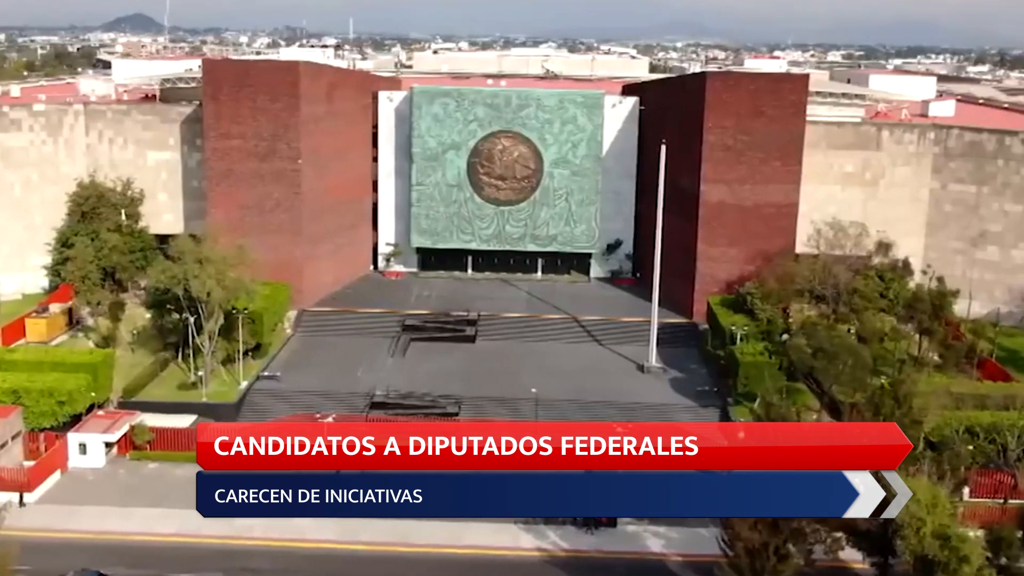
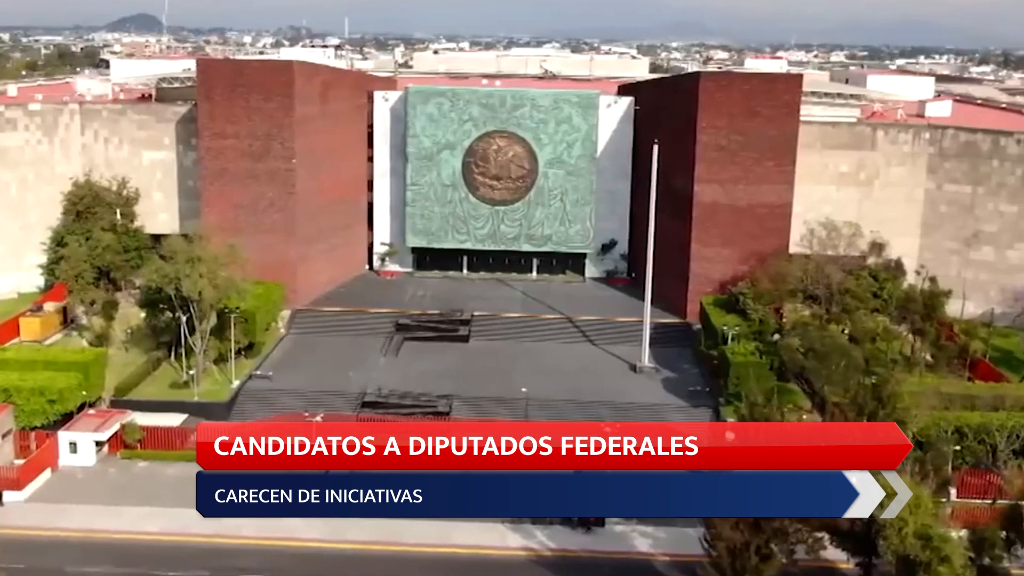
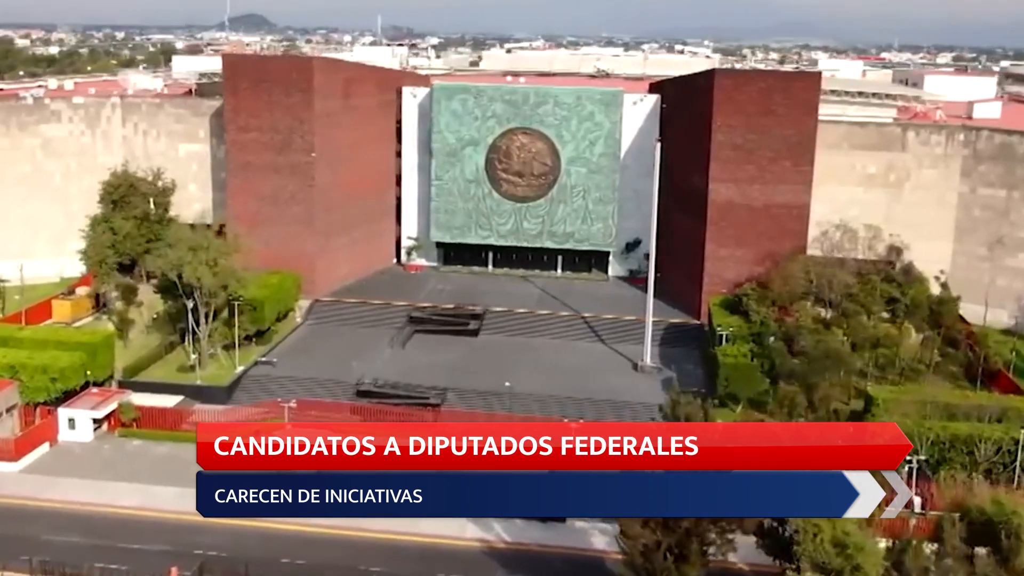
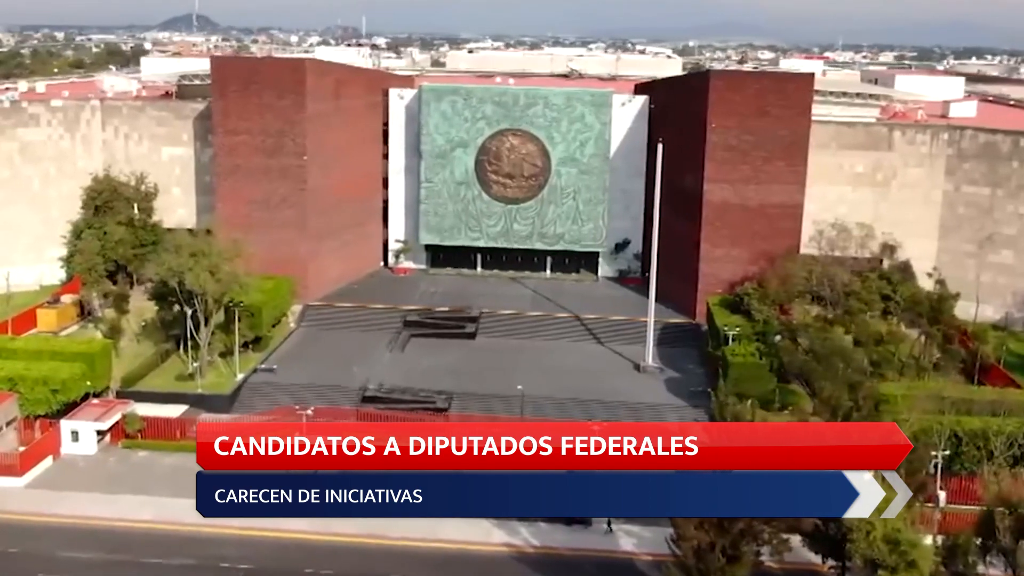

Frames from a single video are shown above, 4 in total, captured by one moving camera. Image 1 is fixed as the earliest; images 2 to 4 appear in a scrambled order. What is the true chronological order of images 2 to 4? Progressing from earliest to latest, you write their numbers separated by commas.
2, 4, 3
